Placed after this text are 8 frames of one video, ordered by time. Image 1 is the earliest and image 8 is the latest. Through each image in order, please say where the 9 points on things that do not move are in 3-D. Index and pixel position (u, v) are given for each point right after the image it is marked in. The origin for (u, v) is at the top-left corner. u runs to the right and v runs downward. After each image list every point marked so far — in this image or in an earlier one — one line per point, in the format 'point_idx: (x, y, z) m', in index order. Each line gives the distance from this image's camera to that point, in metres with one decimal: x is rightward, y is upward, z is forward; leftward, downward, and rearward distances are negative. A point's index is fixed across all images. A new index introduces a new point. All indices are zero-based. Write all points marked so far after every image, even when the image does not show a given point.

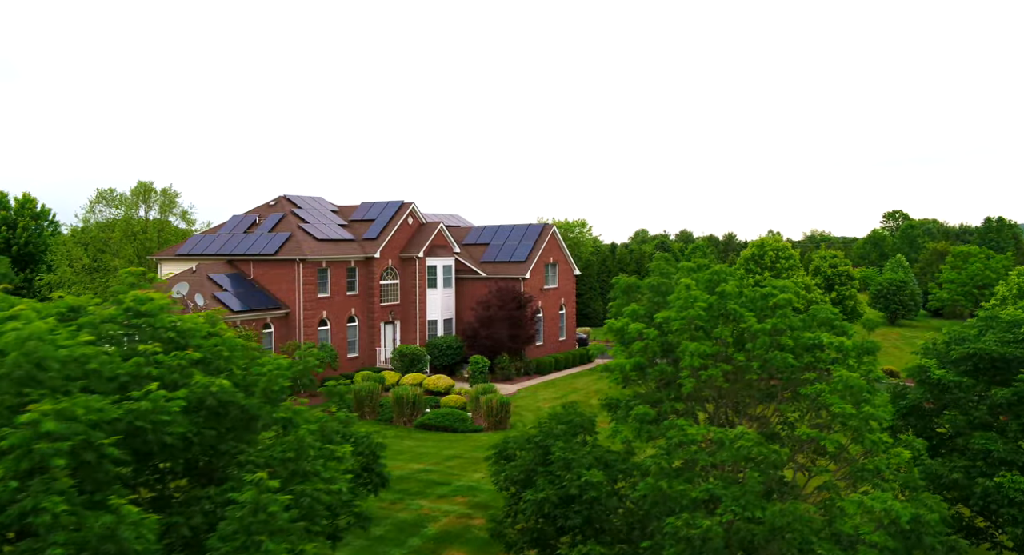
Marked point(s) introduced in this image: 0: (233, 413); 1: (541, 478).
0: (-2.6, -1.3, +7.3) m
1: (+0.4, -2.5, +9.7) m
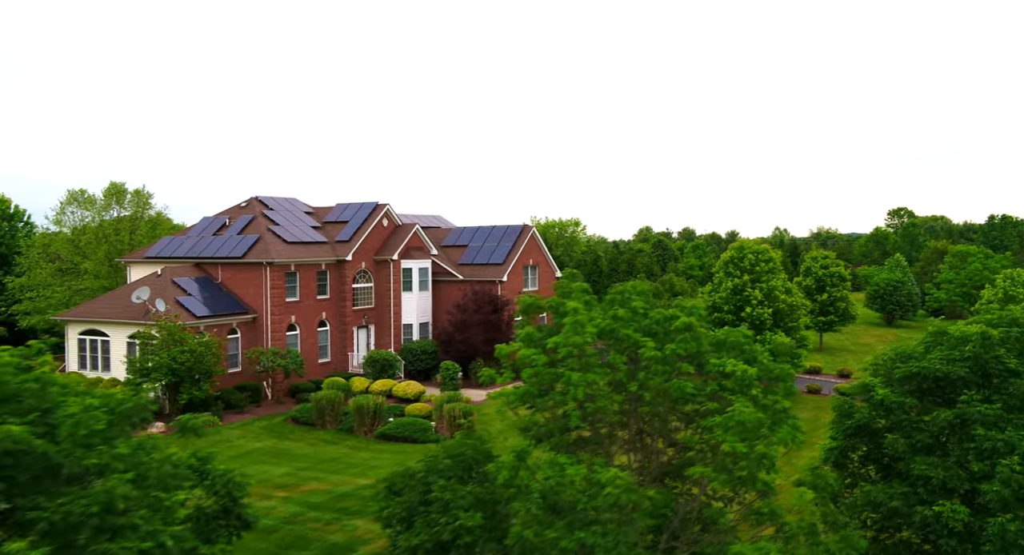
0: (-4.1, -1.6, +6.6) m
1: (-1.1, -2.8, +9.0) m
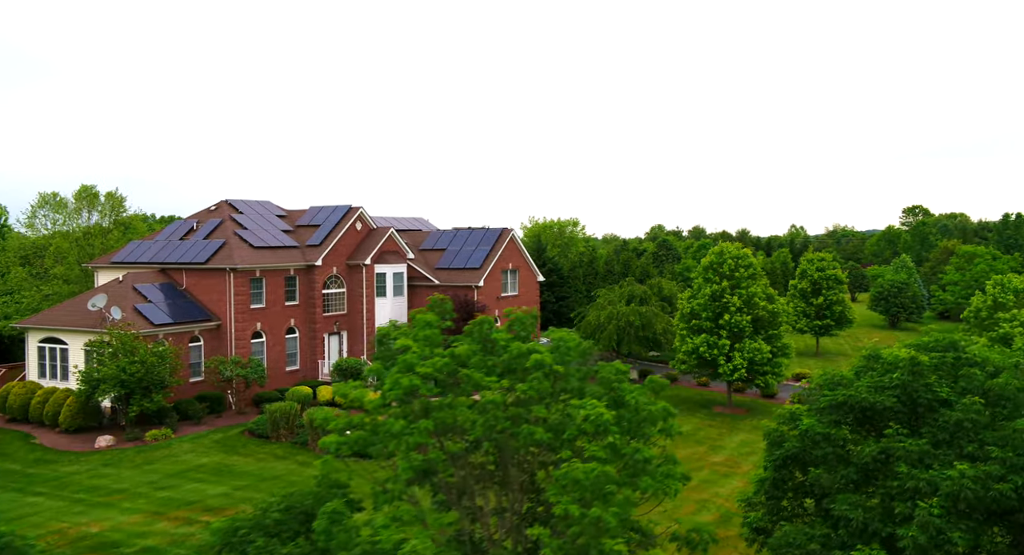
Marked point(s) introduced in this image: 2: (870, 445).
0: (-5.9, -1.9, +5.7) m
1: (-2.9, -3.1, +8.0) m
2: (+5.2, -2.5, +11.3) m
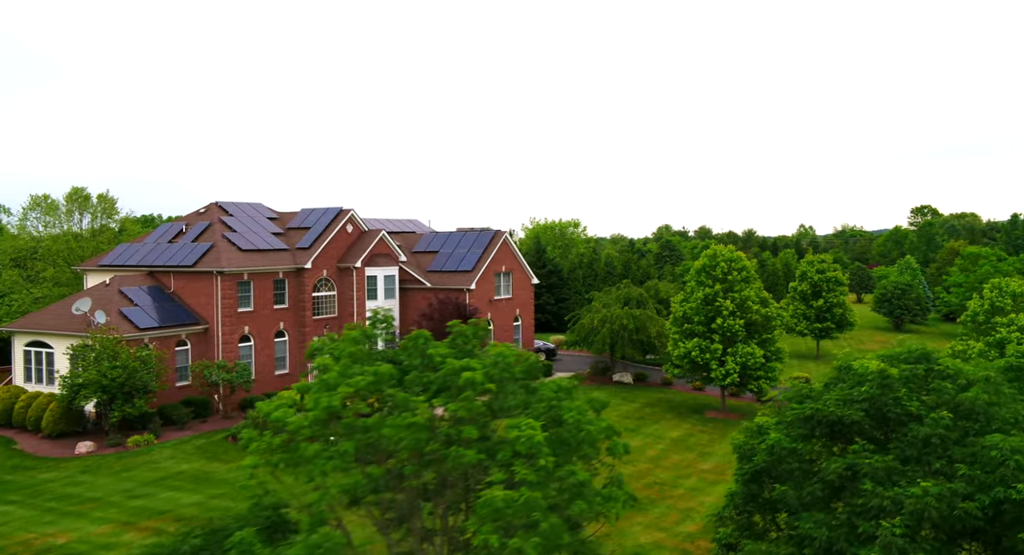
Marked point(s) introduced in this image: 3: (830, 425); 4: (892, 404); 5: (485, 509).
0: (-6.6, -2.0, +5.3) m
1: (-3.6, -3.3, +7.7) m
2: (+4.6, -2.6, +10.9) m
3: (+4.7, -2.2, +11.4) m
4: (+5.5, -1.8, +11.1) m
5: (-0.2, -2.0, +6.9) m
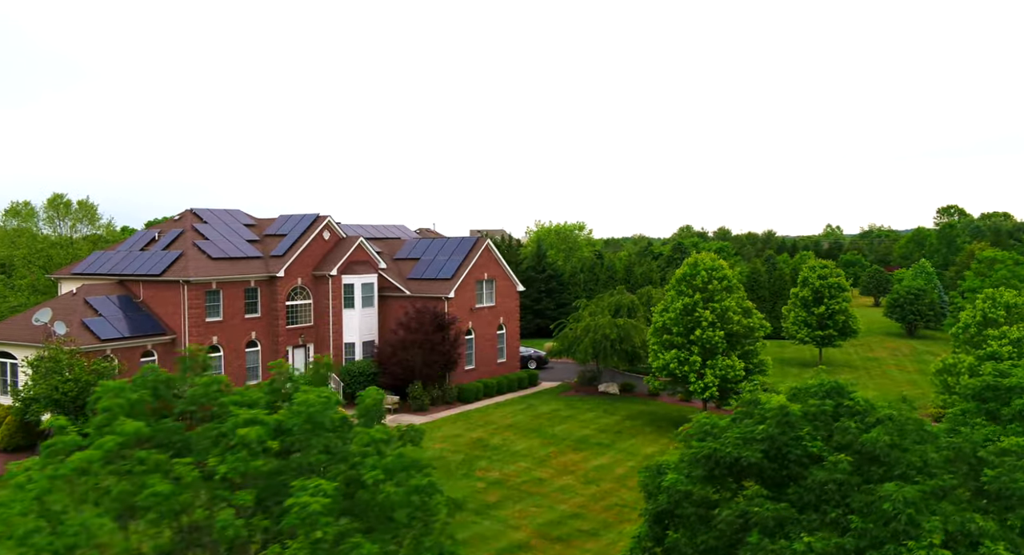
0: (-8.6, -2.4, +4.6) m
1: (-5.5, -3.6, +6.8) m
2: (+2.7, -3.0, +9.8) m
3: (+2.9, -2.5, +10.3) m
4: (+3.6, -2.2, +10.0) m
5: (-2.2, -2.4, +5.9) m
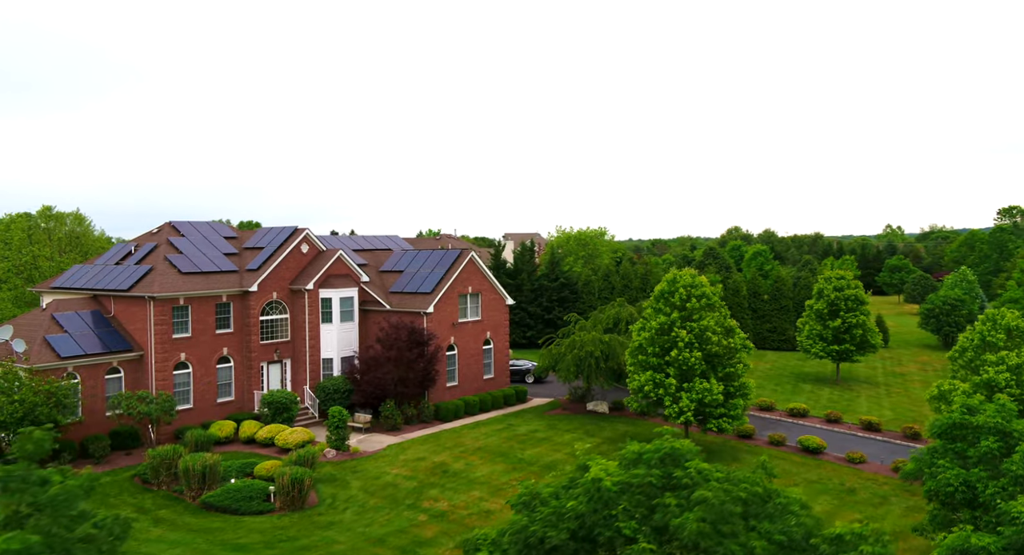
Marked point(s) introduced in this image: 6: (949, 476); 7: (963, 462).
0: (-11.6, -3.0, +3.9) m
1: (-8.4, -4.3, +5.9) m
2: (0.0, -3.6, +8.4) m
3: (+0.2, -3.2, +8.9) m
4: (+0.9, -2.8, +8.6) m
5: (-5.1, -3.0, +4.9) m
6: (+10.4, -4.7, +18.4) m
7: (+10.9, -4.4, +18.7) m
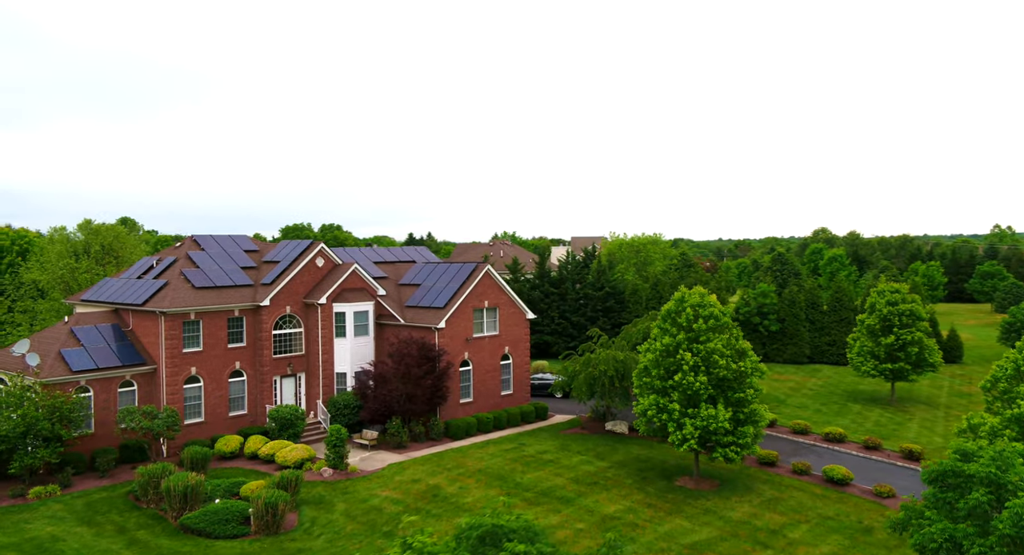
0: (-14.4, -3.6, +4.3) m
1: (-11.0, -4.9, +6.0) m
2: (-2.3, -4.3, +7.6) m
3: (-2.1, -3.9, +8.0) m
4: (-1.4, -3.5, +7.7) m
5: (-7.8, -3.7, +4.6) m
6: (+9.0, -5.4, +16.5) m
7: (+9.5, -5.2, +16.7) m
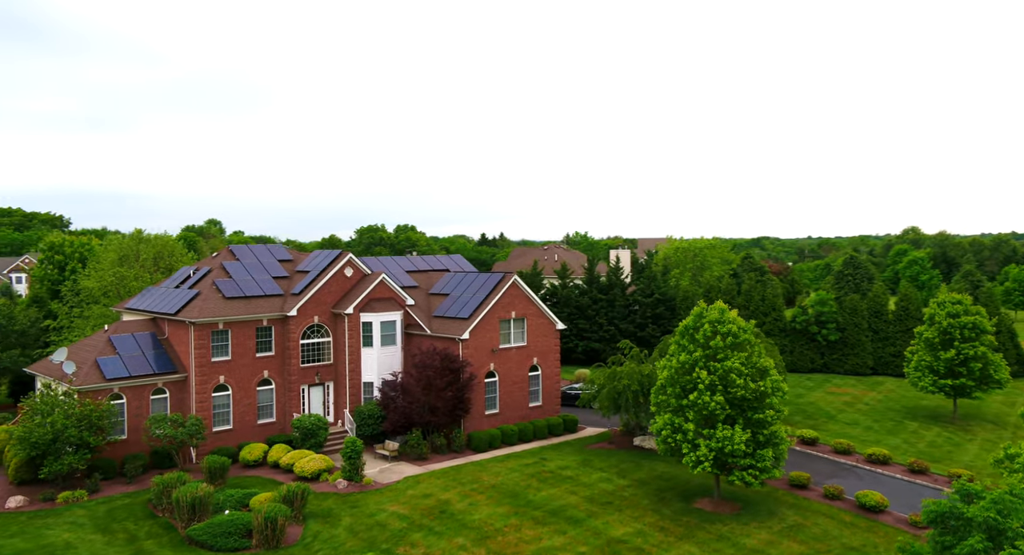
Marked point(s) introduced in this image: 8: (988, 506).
0: (-16.4, -4.1, +5.4) m
1: (-12.8, -5.4, +6.7) m
2: (-4.0, -4.8, +7.5) m
3: (-3.8, -4.4, +7.9) m
4: (-3.1, -4.0, +7.4) m
5: (-9.8, -4.2, +5.0) m
6: (+8.1, -6.0, +15.2) m
7: (+8.7, -5.7, +15.4) m
8: (+9.5, -4.6, +15.4) m
